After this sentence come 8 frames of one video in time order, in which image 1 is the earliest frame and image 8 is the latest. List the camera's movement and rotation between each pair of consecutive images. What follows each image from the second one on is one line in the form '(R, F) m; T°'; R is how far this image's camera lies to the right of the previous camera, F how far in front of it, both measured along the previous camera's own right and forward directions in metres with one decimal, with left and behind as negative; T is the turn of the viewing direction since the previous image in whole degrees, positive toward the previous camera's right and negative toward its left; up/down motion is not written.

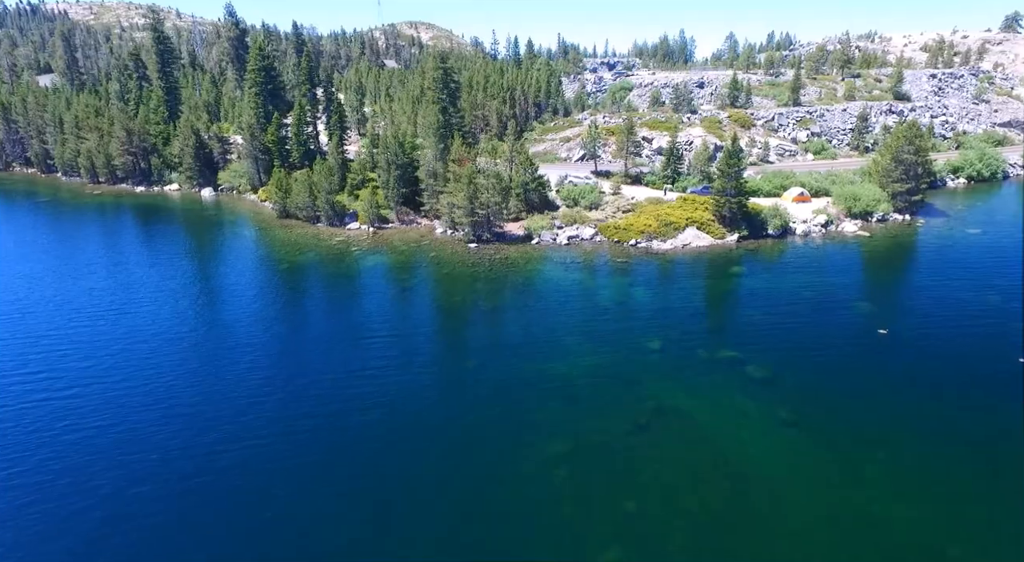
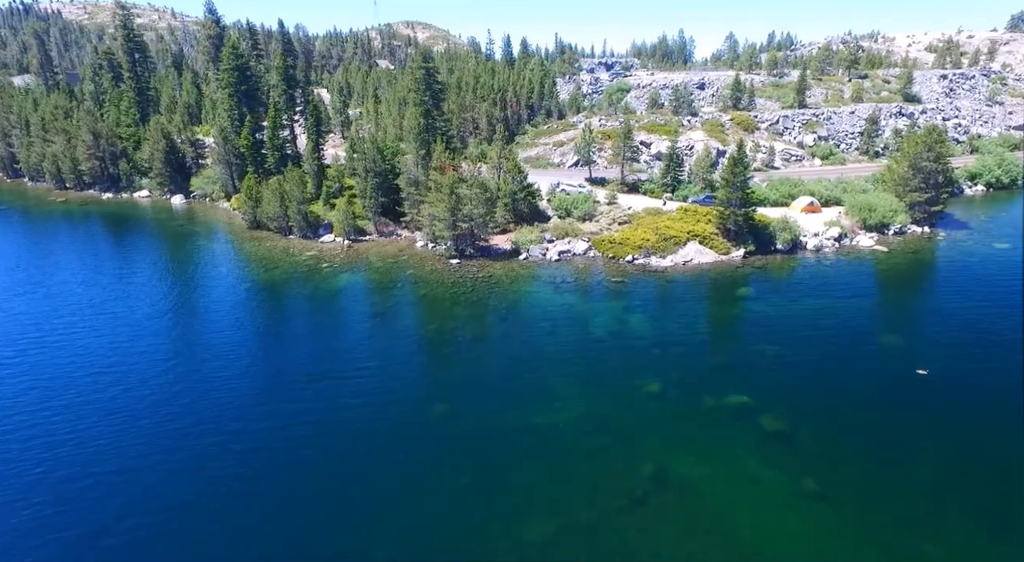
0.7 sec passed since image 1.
(+1.2, +5.1) m; 0°
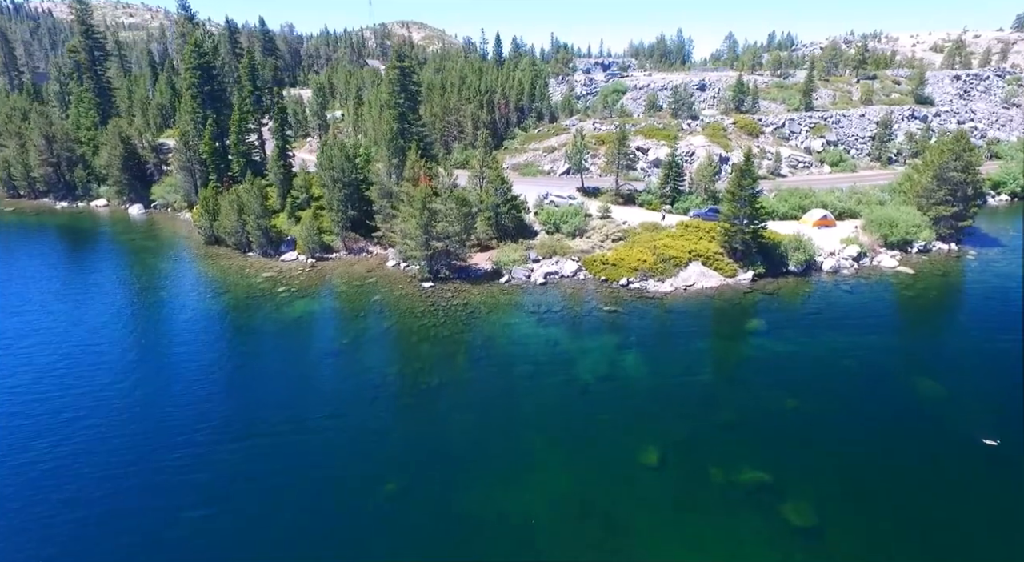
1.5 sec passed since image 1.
(+1.4, +6.2) m; 0°
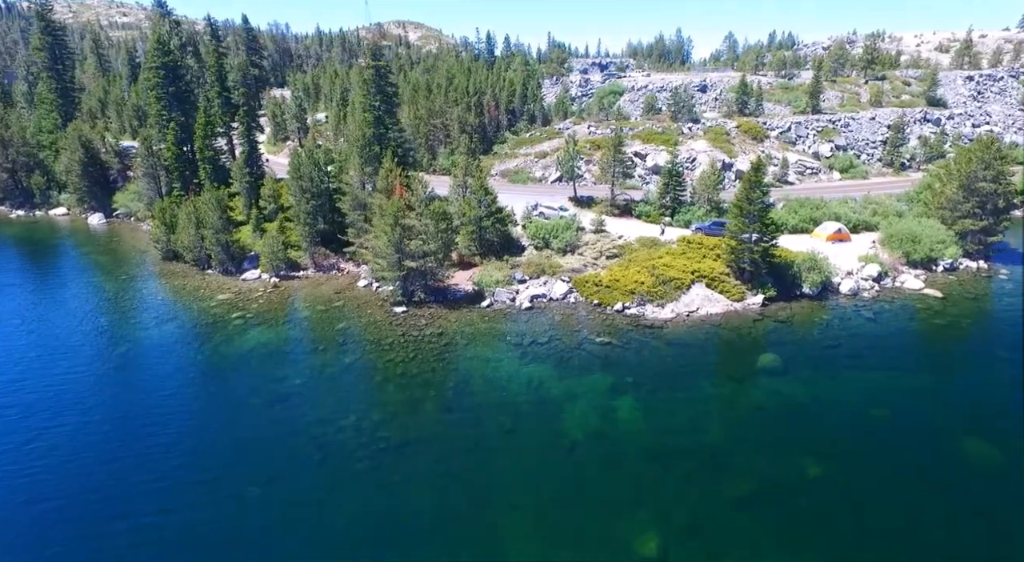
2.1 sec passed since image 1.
(+1.2, +5.2) m; 0°
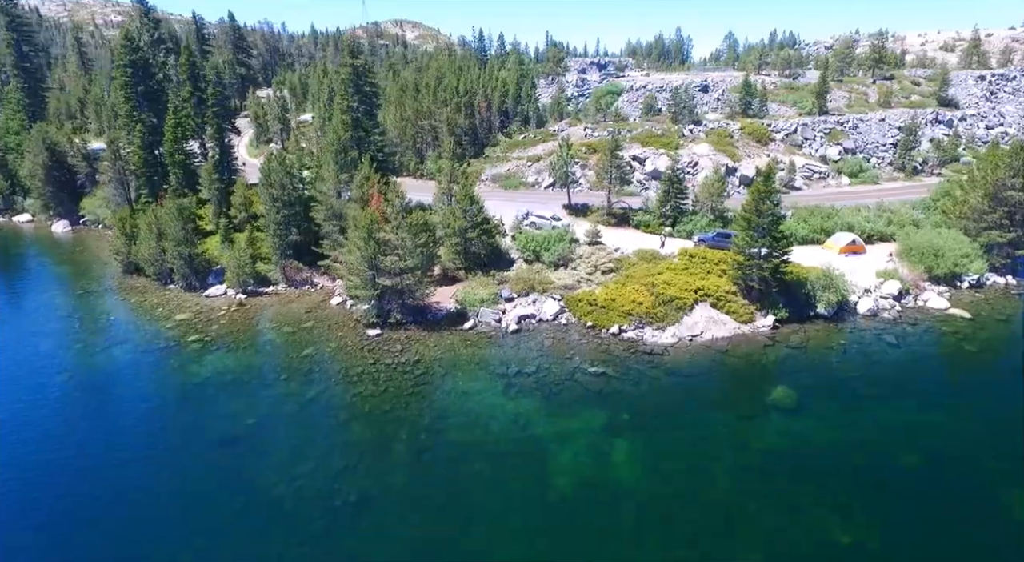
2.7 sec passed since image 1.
(+0.9, +4.1) m; 0°
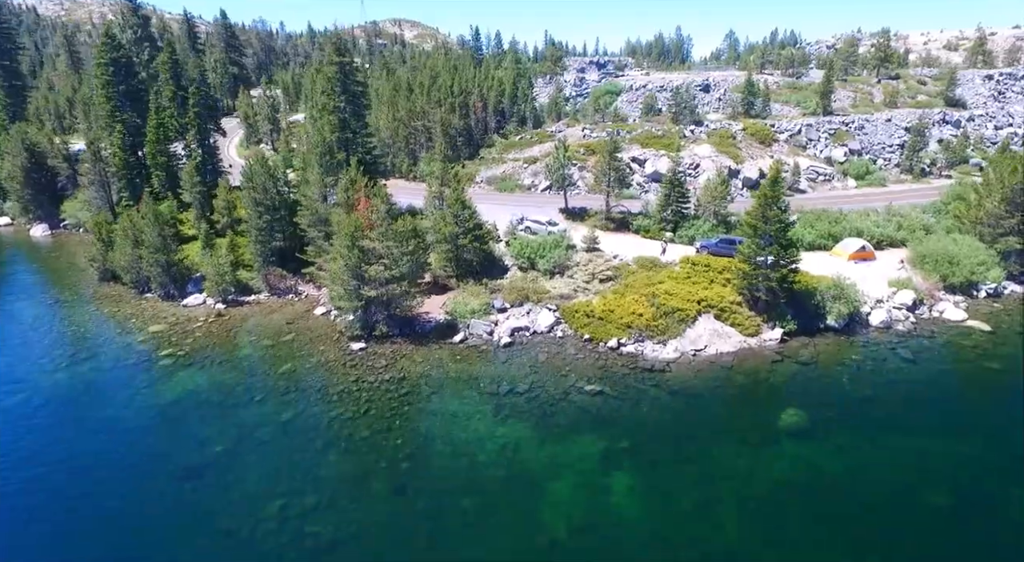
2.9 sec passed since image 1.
(+0.5, +2.3) m; 0°
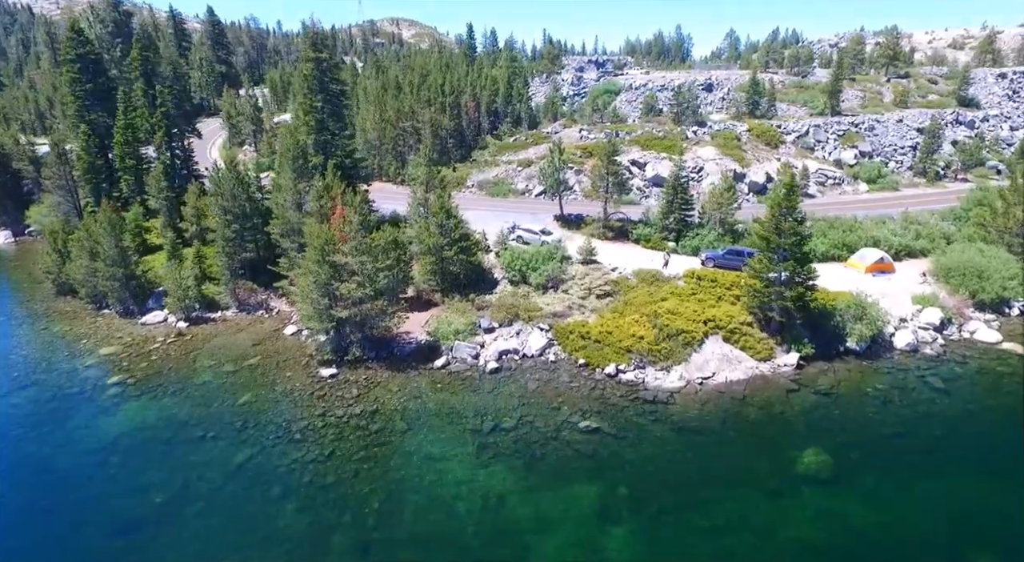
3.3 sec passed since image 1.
(+0.7, +3.7) m; 0°
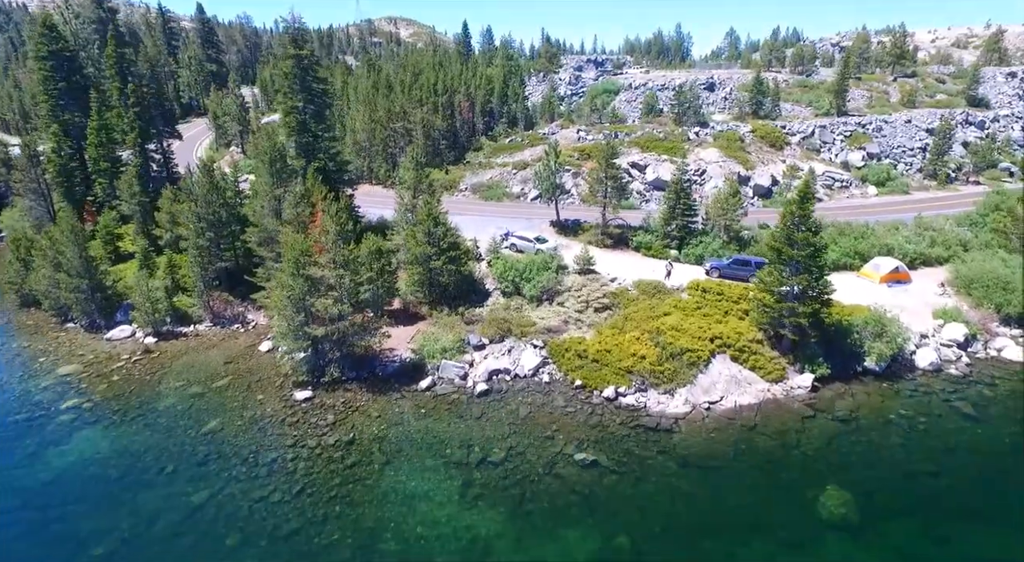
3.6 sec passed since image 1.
(+0.4, +2.7) m; 0°
